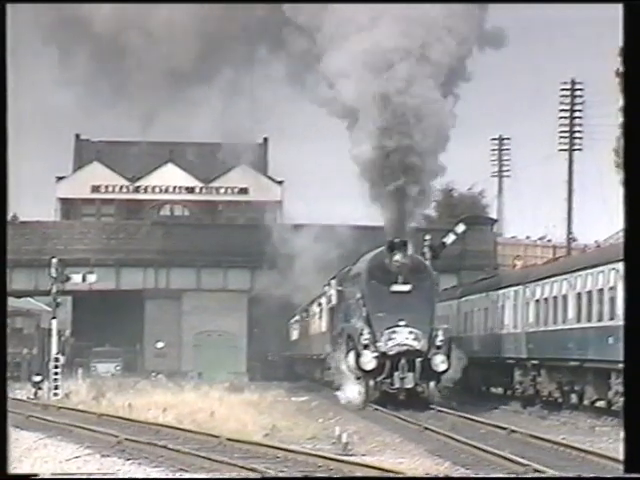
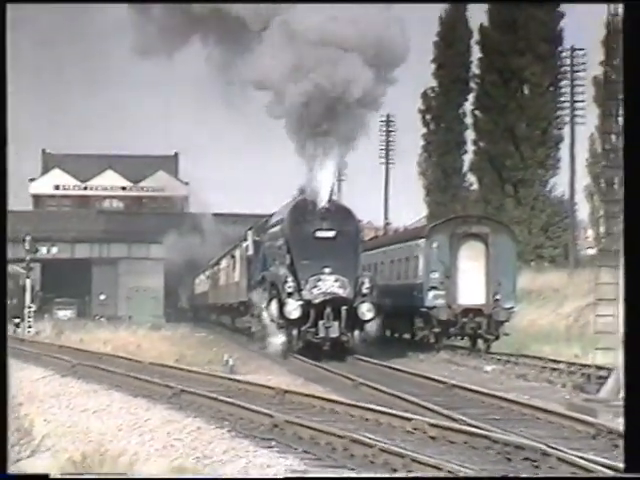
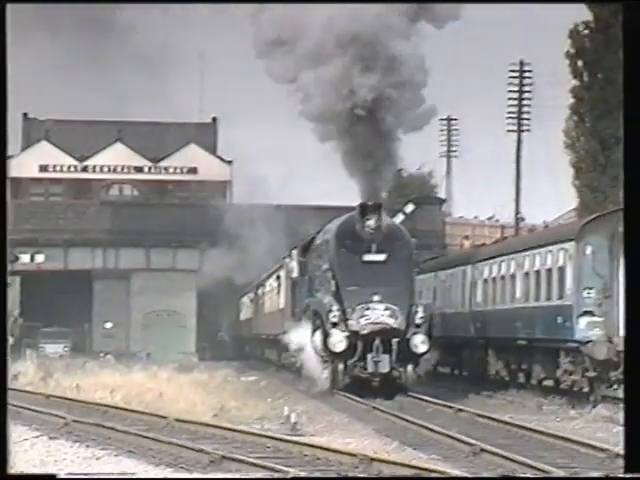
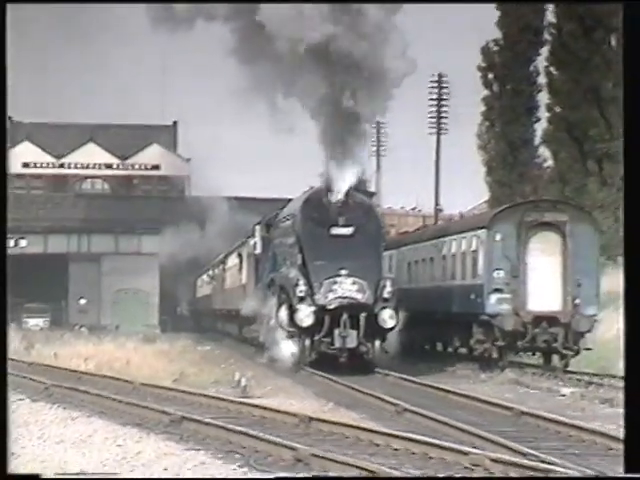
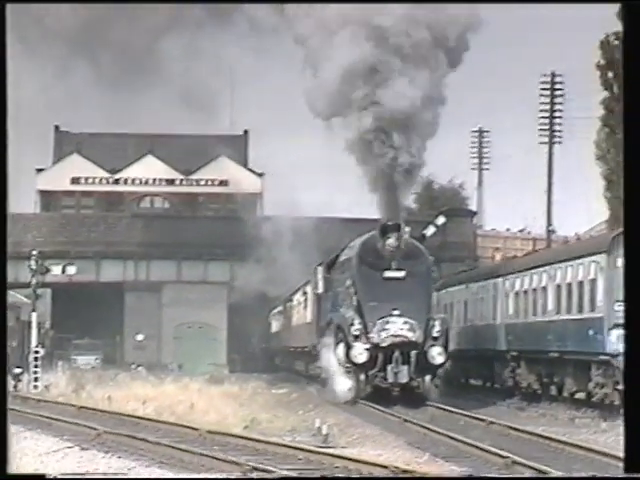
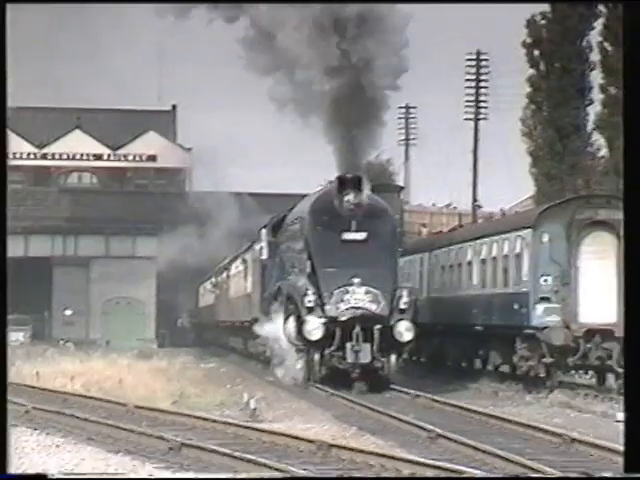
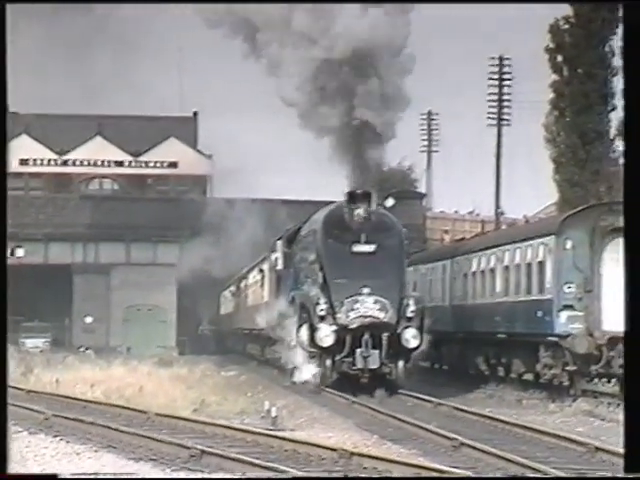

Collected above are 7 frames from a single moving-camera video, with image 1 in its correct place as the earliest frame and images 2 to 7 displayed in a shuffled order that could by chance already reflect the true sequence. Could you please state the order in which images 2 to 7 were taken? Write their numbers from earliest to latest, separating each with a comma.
5, 3, 7, 6, 4, 2
